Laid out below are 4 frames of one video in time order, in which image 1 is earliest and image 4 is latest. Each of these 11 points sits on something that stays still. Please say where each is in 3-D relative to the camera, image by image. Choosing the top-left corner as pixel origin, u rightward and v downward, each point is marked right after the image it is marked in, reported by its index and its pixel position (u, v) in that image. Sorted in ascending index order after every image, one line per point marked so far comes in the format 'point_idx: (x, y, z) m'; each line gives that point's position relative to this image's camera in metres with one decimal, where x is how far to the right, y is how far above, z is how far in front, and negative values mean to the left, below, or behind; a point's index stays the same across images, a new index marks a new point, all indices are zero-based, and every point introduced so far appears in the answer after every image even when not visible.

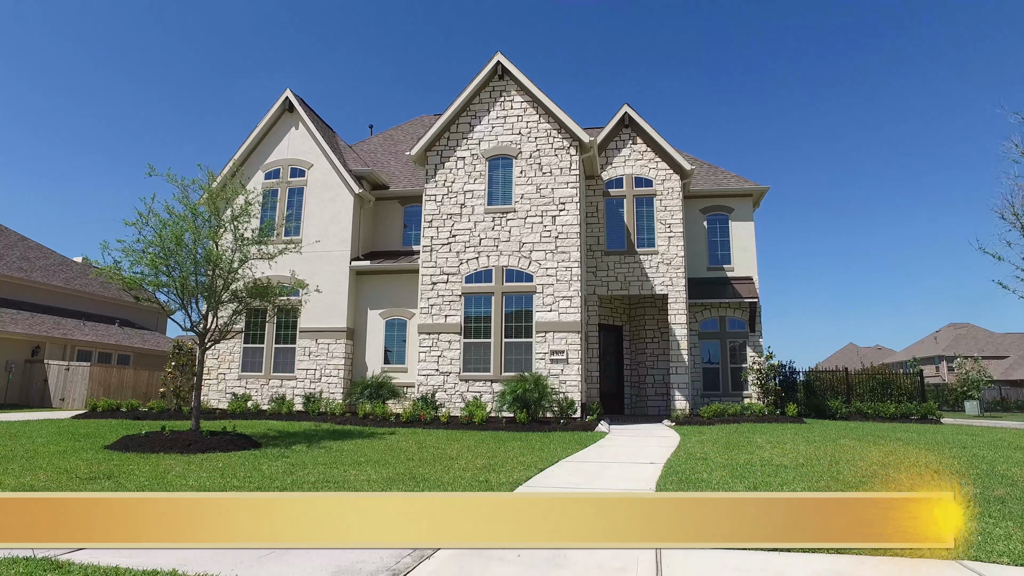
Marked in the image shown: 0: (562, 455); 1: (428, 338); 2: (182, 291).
0: (+0.9, -2.9, +9.9) m
1: (-2.6, -1.5, +18.0) m
2: (-6.4, -0.1, +11.3) m
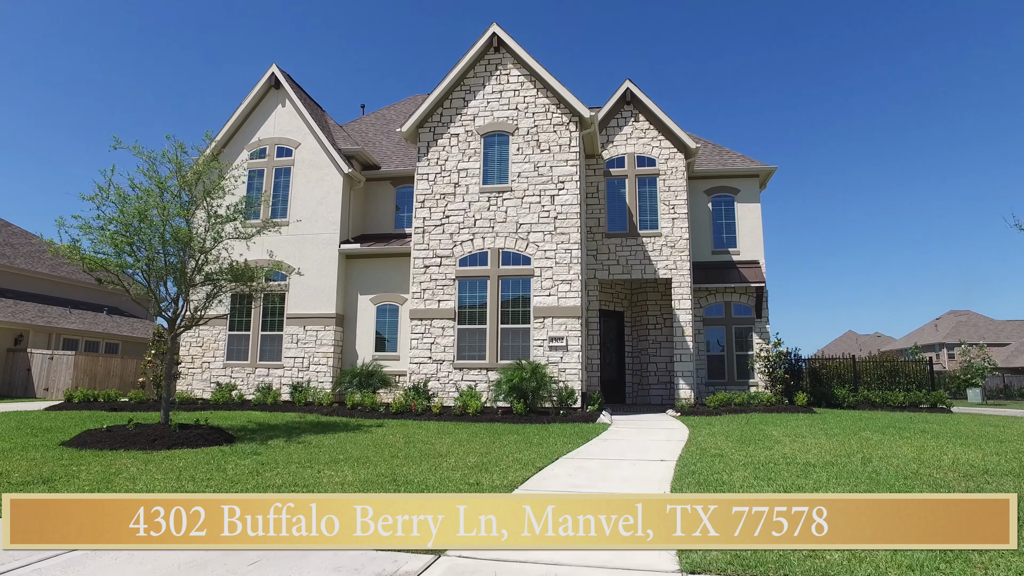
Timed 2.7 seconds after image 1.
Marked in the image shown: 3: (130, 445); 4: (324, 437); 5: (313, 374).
0: (+0.8, -2.5, +9.1) m
1: (-2.7, -1.1, +17.1) m
2: (-6.5, +0.2, +10.4) m
3: (-5.9, -2.4, +8.9) m
4: (-3.3, -2.6, +10.2) m
5: (-6.5, -2.8, +19.0) m
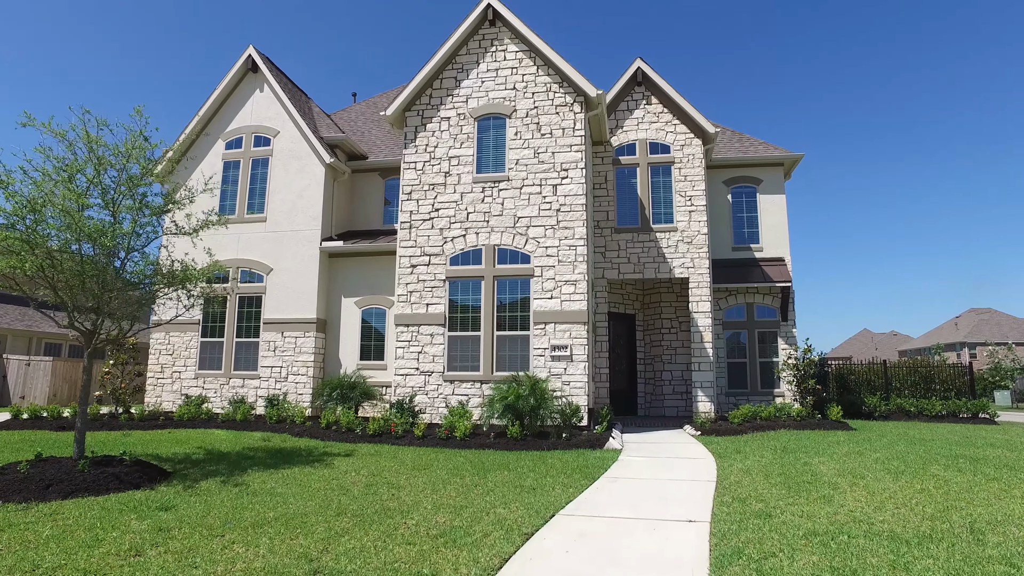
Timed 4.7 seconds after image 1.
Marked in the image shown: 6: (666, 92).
0: (+0.6, -2.6, +7.2) m
1: (-2.7, -1.1, +15.2) m
2: (-6.6, +0.1, +8.6) m
3: (-6.0, -2.5, +7.1) m
4: (-3.5, -2.7, +8.4) m
5: (-6.5, -2.9, +17.2) m
6: (+4.8, +6.1, +18.2) m
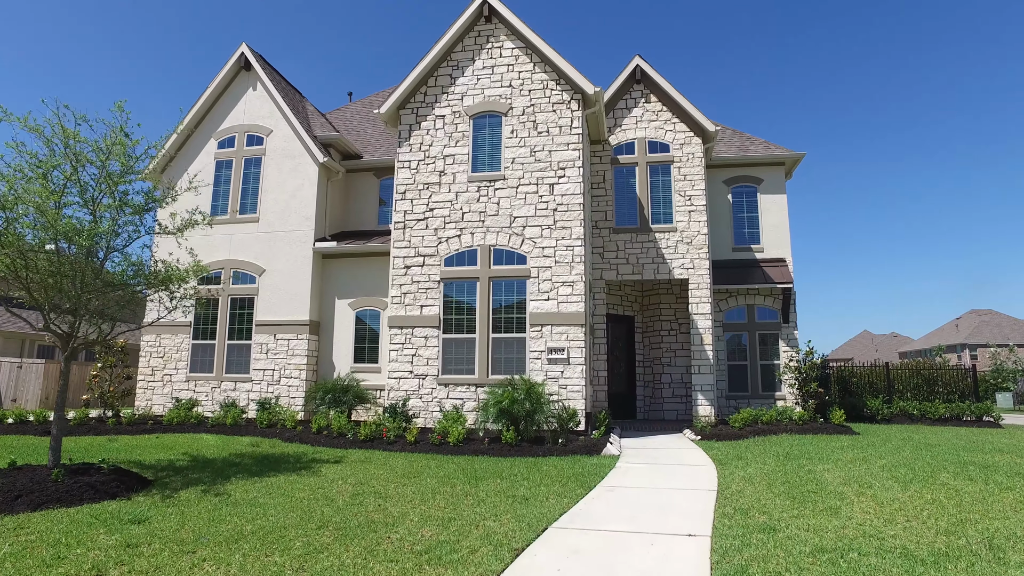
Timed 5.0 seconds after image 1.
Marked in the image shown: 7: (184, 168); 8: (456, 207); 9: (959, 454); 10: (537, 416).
0: (+0.5, -2.6, +6.9) m
1: (-2.8, -1.2, +14.9) m
2: (-6.7, +0.1, +8.3) m
3: (-6.1, -2.5, +6.8) m
4: (-3.6, -2.7, +8.0) m
5: (-6.6, -2.9, +16.9) m
6: (+4.7, +6.1, +17.9) m
7: (-10.6, +3.9, +18.9) m
8: (-1.4, +2.1, +15.2) m
9: (+8.1, -3.0, +10.5) m
10: (+0.6, -2.7, +12.5) m
